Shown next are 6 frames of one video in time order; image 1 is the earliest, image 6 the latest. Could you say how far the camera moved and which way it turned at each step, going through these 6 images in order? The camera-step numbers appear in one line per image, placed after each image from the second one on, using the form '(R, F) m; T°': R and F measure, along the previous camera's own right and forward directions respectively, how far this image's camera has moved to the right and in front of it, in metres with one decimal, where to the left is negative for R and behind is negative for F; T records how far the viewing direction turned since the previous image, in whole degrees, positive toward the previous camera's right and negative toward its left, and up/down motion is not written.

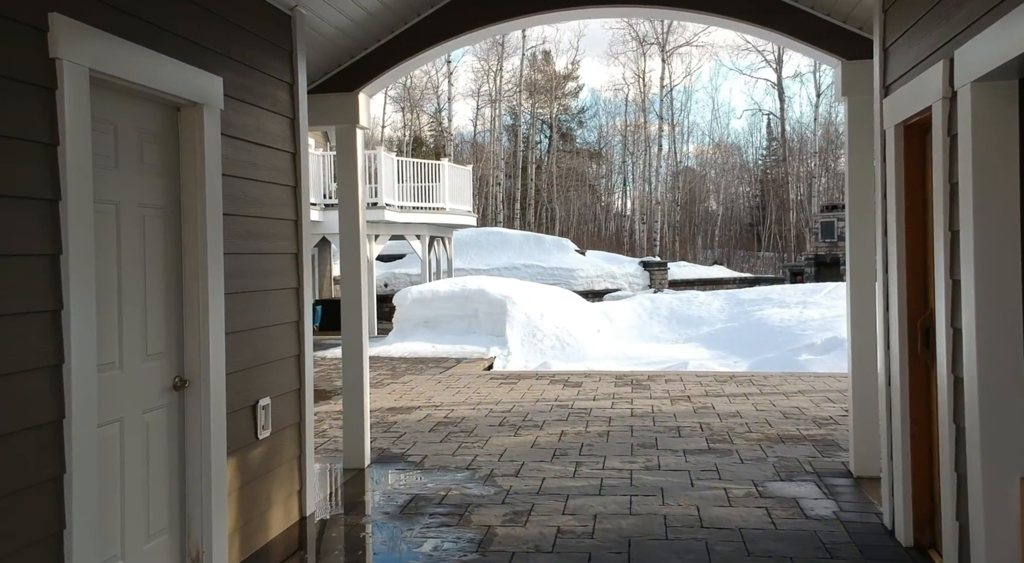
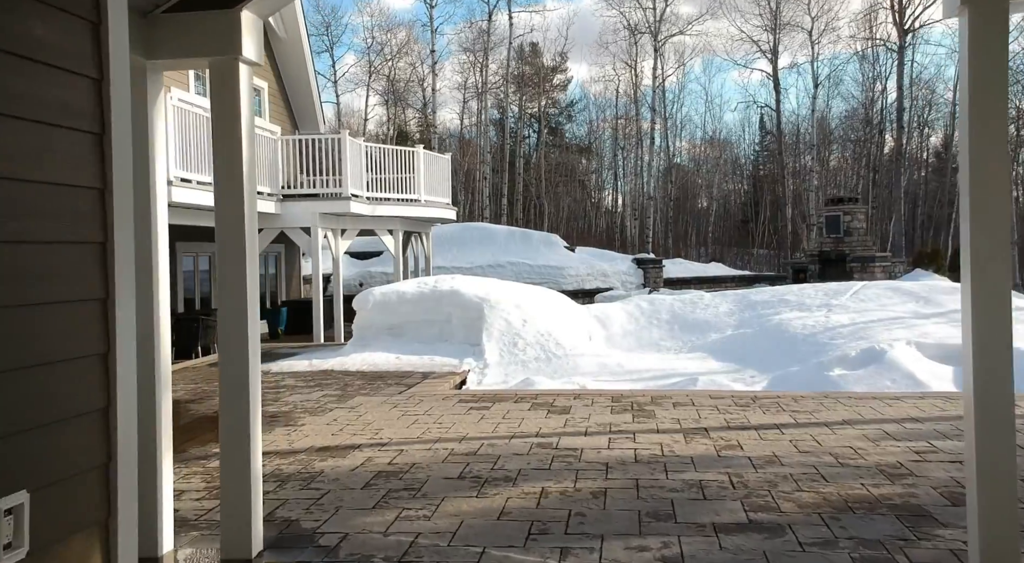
(+0.2, +1.7) m; +1°
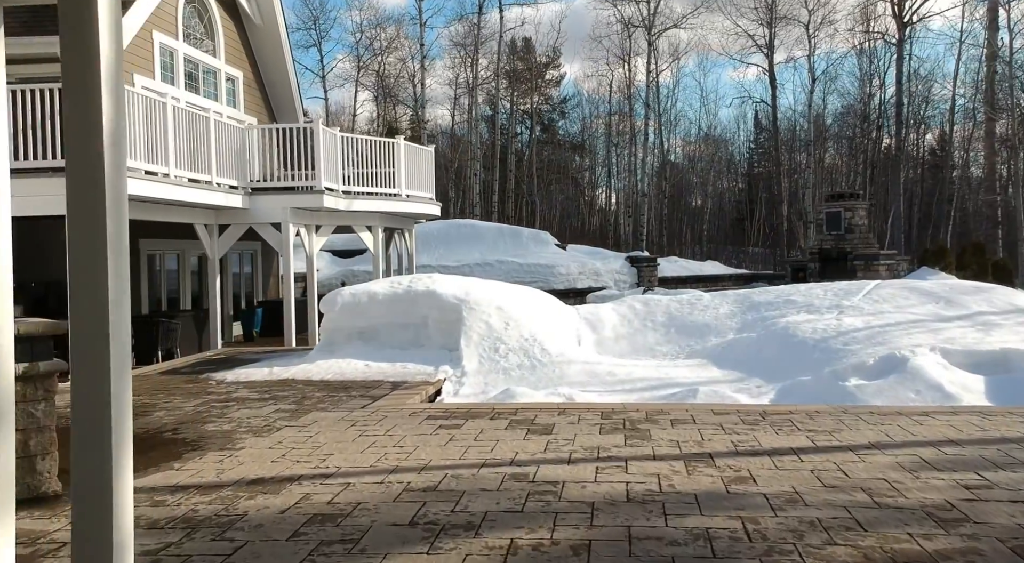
(+0.1, +1.0) m; 0°
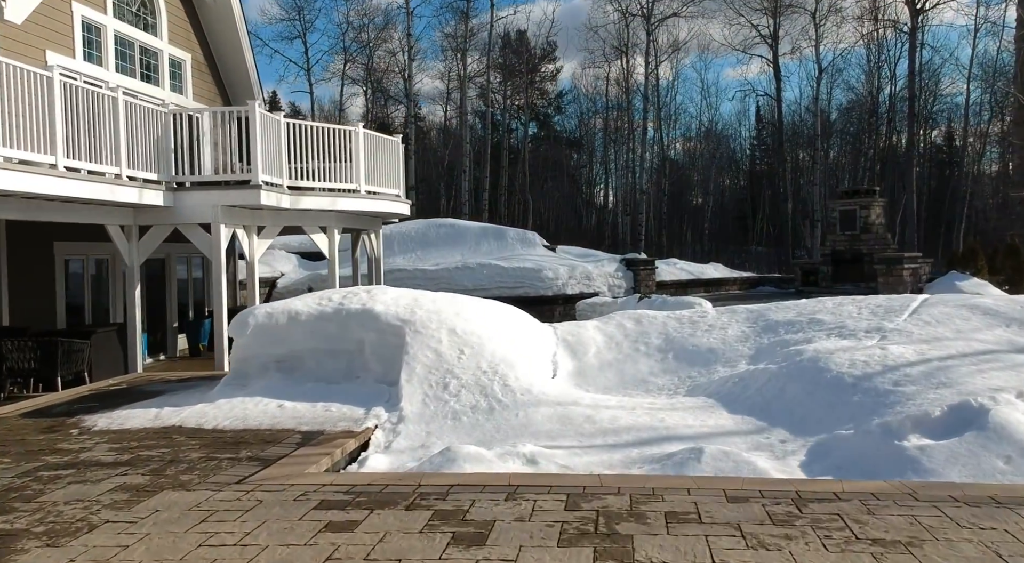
(+0.4, +2.1) m; 0°
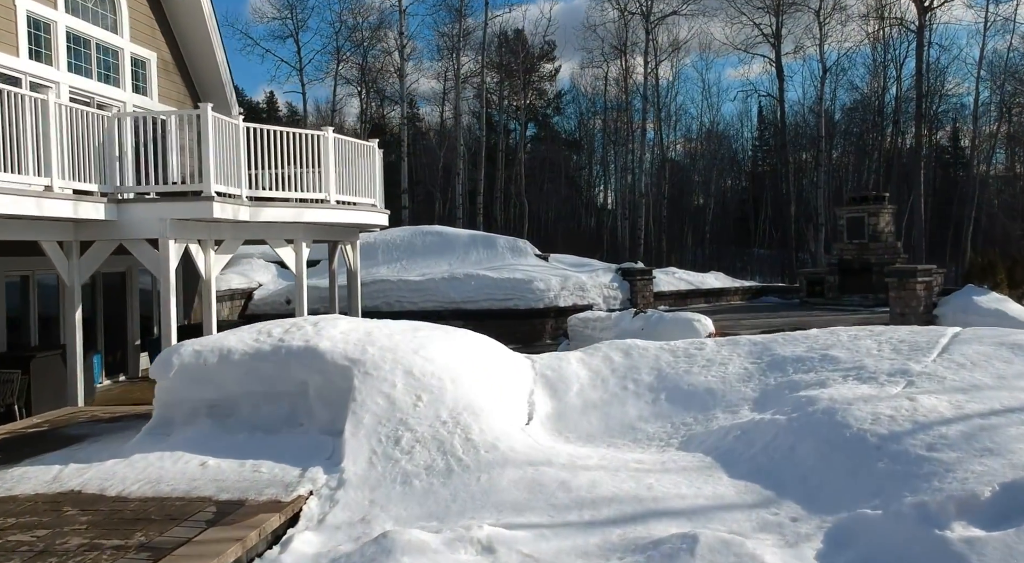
(+0.3, +1.1) m; 0°
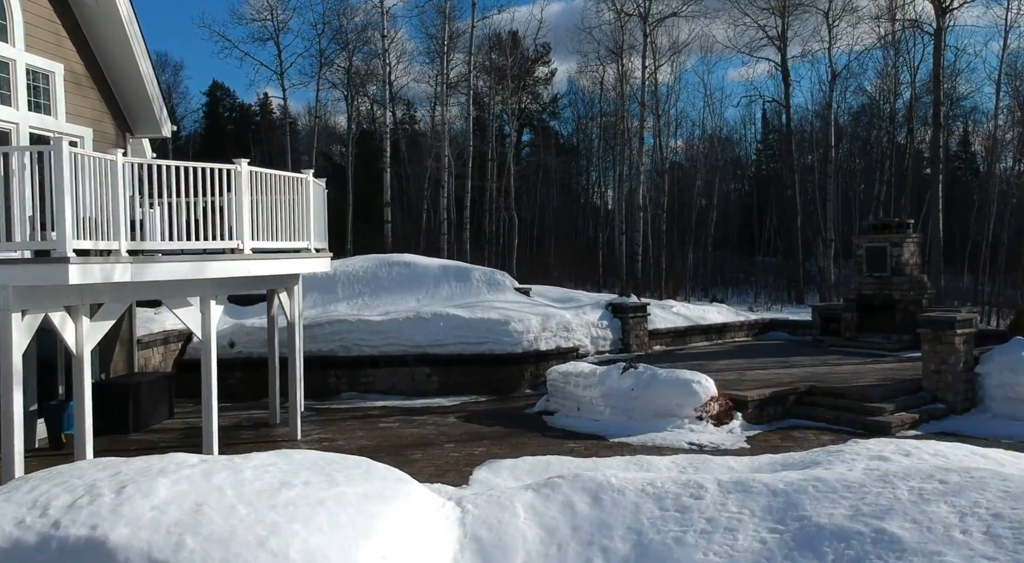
(+0.6, +2.5) m; 0°
